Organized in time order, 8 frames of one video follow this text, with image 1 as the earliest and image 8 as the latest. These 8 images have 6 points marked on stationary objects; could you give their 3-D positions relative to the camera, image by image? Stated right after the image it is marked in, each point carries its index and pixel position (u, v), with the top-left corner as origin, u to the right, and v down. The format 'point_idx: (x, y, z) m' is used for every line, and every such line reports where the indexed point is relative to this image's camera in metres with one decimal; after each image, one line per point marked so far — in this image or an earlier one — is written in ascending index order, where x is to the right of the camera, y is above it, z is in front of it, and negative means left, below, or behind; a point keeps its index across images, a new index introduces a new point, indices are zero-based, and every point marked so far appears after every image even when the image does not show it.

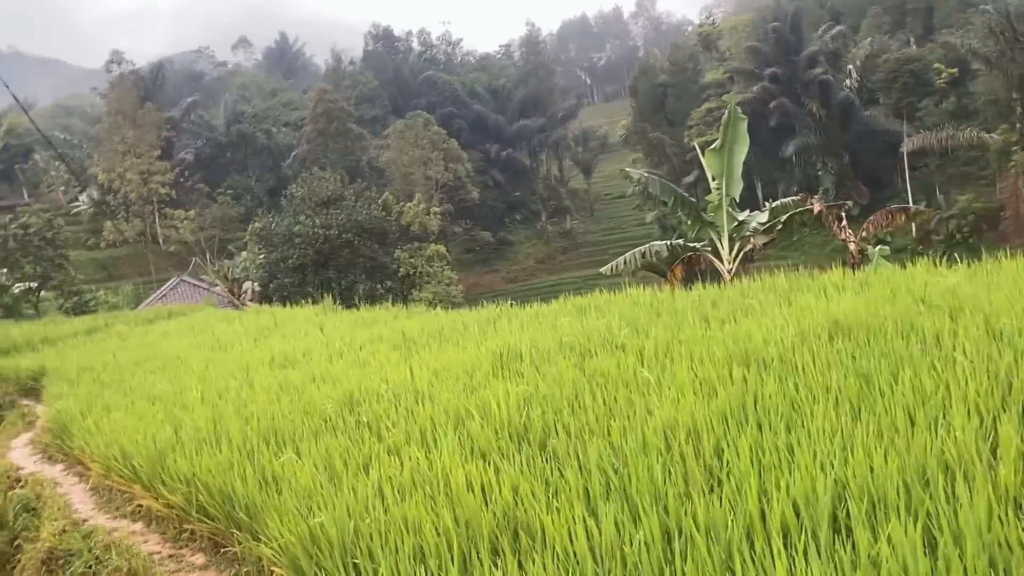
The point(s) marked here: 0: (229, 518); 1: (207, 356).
0: (-0.7, -0.6, +2.3) m
1: (-2.0, -0.4, +5.7) m
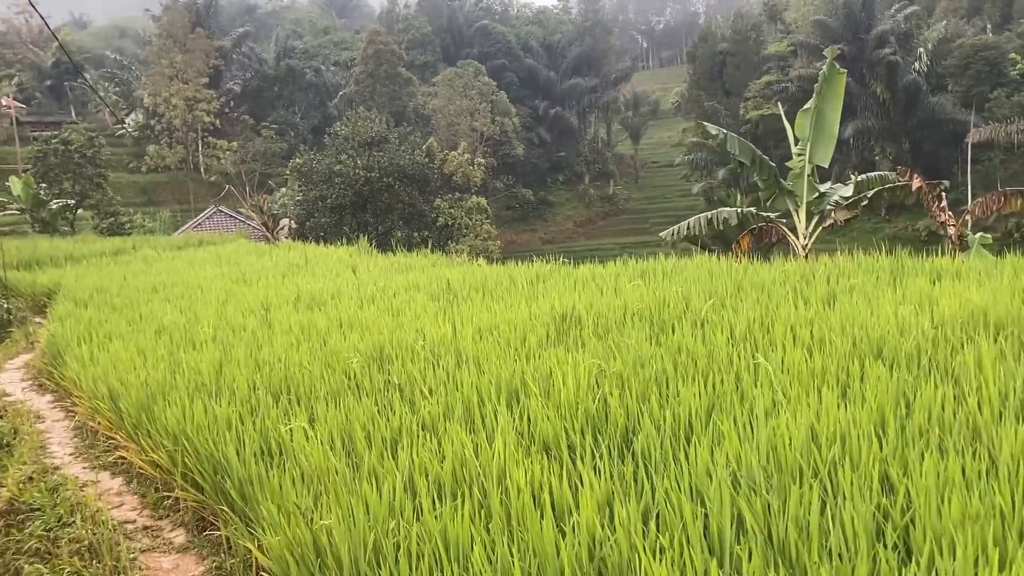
0: (-0.6, -0.4, +1.8) m
1: (-1.7, 0.0, +5.3) m
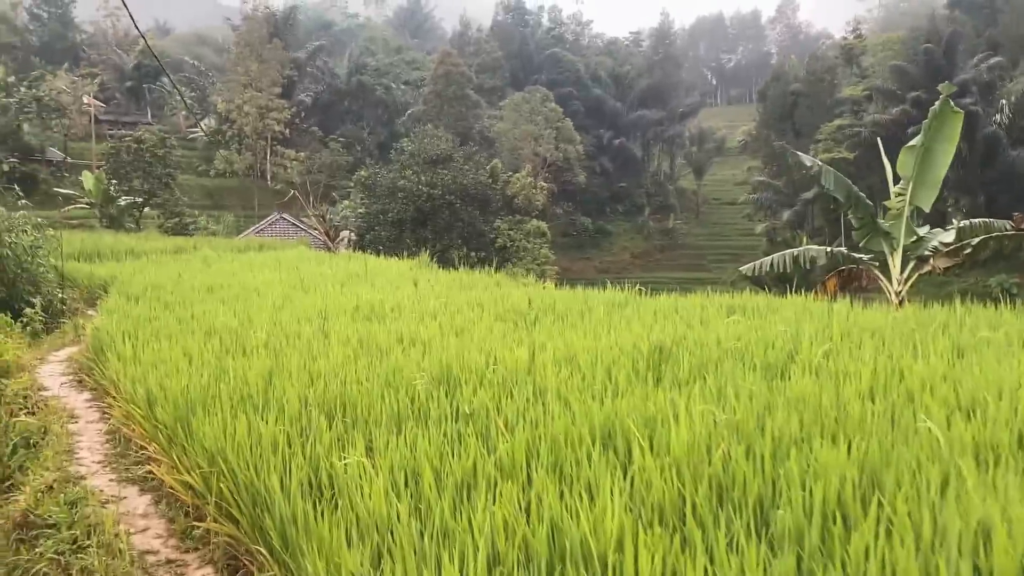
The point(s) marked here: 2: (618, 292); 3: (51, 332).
0: (-0.5, -0.4, +1.5) m
1: (-1.3, 0.0, +5.1) m
2: (+0.6, 0.0, +4.7) m
3: (-2.8, -0.3, +5.2) m
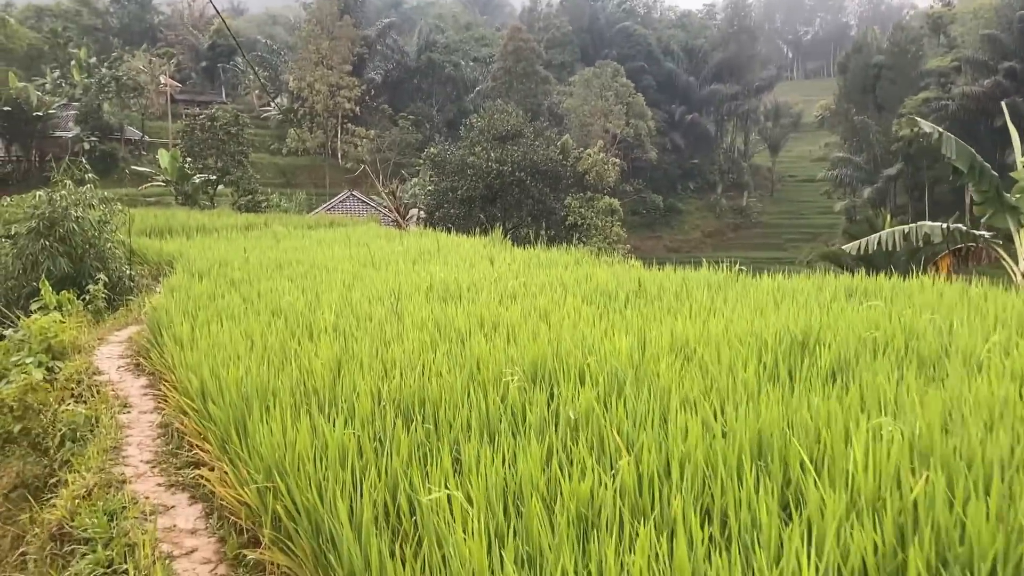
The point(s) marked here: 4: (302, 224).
0: (-0.3, -0.4, +1.2) m
1: (-0.8, +0.1, +4.8) m
2: (+1.0, +0.1, +4.3) m
3: (-2.3, -0.1, +5.1) m
4: (-2.4, +0.7, +10.0) m
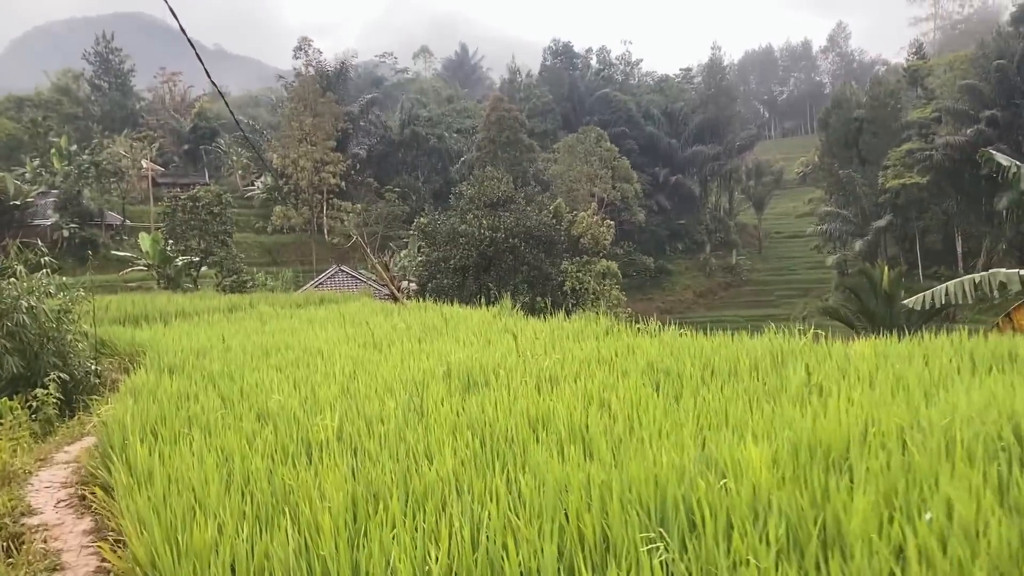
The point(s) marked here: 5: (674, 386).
0: (-0.1, -0.5, +0.5) m
1: (-0.7, -0.3, +4.2) m
2: (+1.1, -0.2, +3.7) m
3: (-2.2, -0.6, +4.4) m
4: (-2.4, -0.1, +9.3) m
5: (+0.5, -0.3, +2.8) m
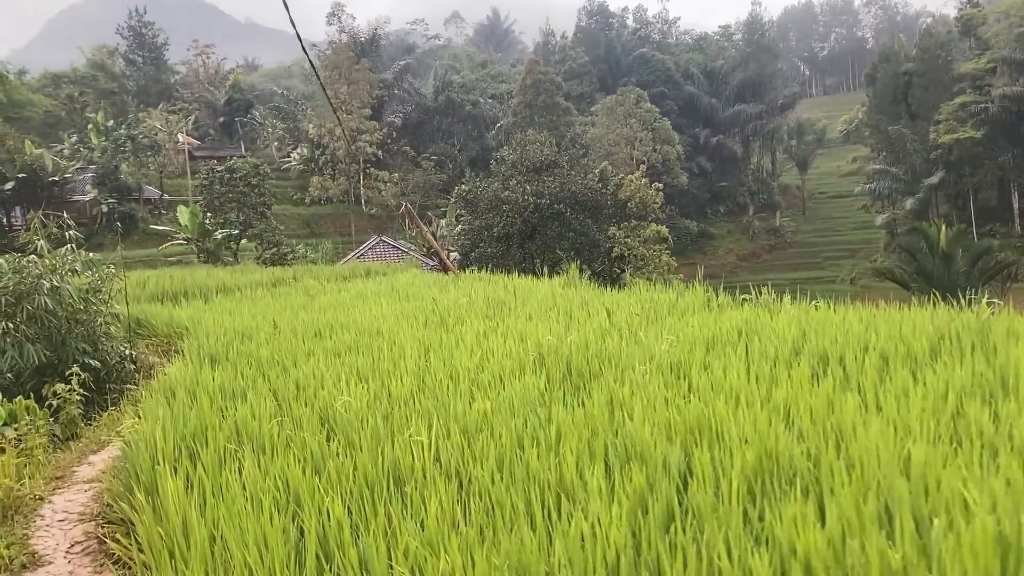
0: (+0.1, -0.5, 0.0) m
1: (-0.4, -0.2, +3.6) m
2: (+1.5, -0.1, +3.0) m
3: (-1.8, -0.5, +3.9) m
4: (-1.8, +0.1, +8.8) m
5: (+0.8, -0.2, +2.2) m
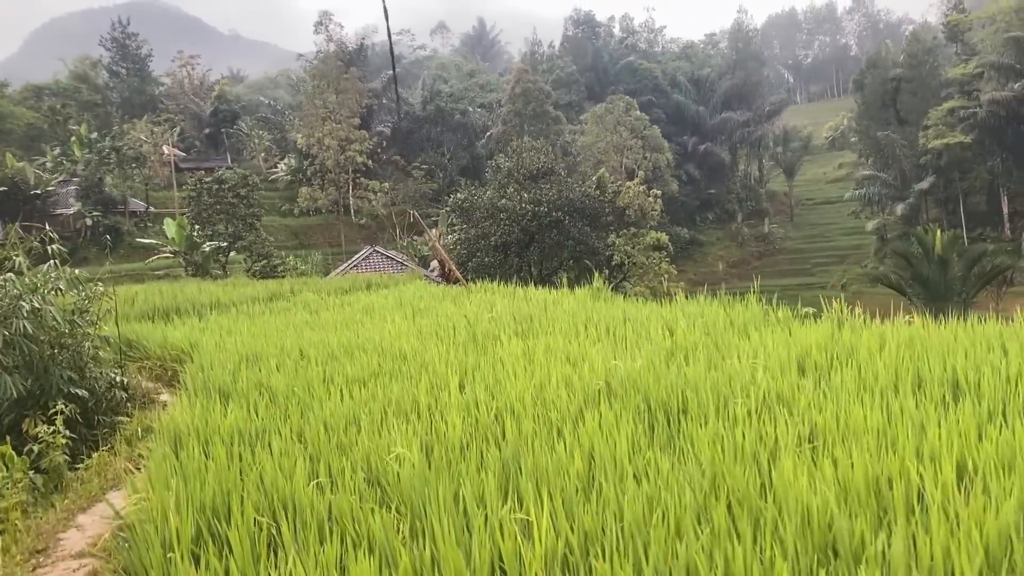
0: (+0.4, -0.5, -0.4) m
1: (-0.2, -0.3, +3.2) m
2: (+1.6, -0.1, +2.6) m
3: (-1.6, -0.6, +3.4) m
4: (-1.7, 0.0, +8.4) m
5: (+1.0, -0.2, +1.8) m
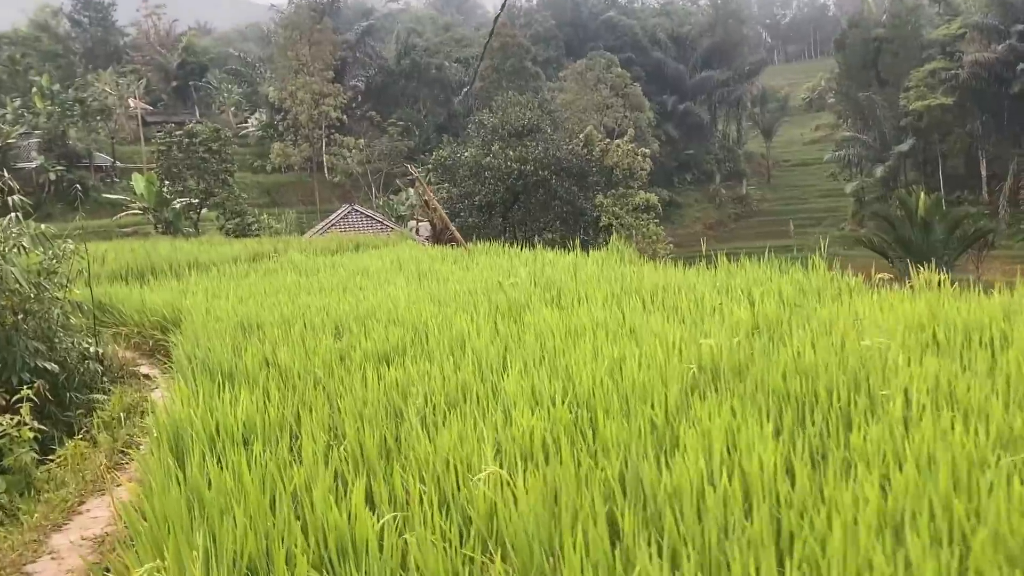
0: (+0.6, -0.6, -0.9) m
1: (0.0, -0.1, +2.7) m
2: (+1.8, 0.0, +2.2) m
3: (-1.5, -0.5, +3.0) m
4: (-1.7, +0.4, +7.9) m
5: (+1.2, -0.2, +1.3) m
